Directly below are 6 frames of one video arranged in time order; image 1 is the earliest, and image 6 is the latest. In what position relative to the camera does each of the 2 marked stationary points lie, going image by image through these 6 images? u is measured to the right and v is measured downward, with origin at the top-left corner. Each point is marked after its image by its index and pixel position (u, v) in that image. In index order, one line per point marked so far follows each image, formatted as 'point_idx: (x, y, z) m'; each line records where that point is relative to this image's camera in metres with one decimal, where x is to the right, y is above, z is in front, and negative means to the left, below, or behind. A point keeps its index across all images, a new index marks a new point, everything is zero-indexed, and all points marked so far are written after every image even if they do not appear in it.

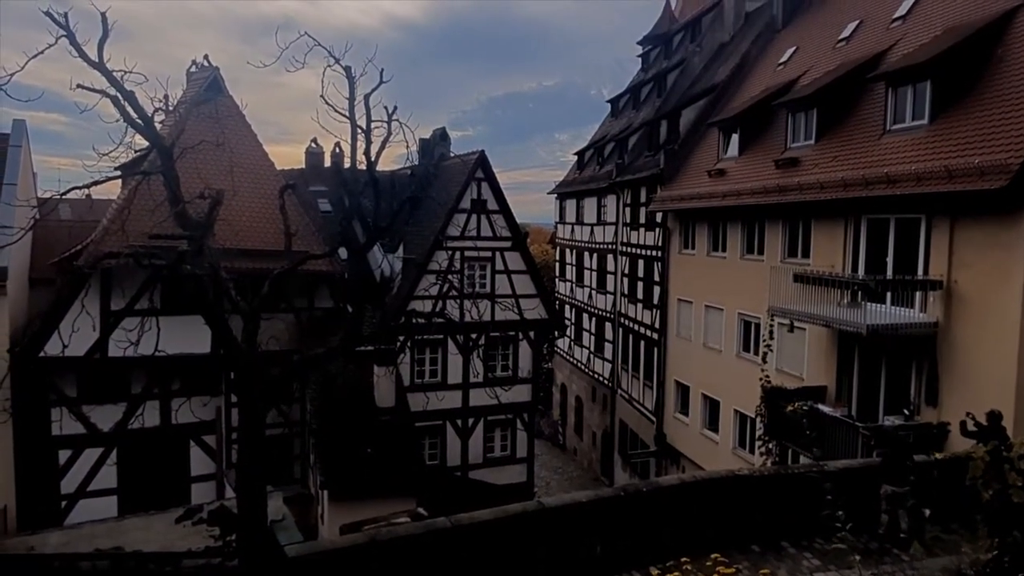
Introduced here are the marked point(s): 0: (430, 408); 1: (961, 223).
0: (-1.8, -2.6, +14.7) m
1: (+5.8, +0.9, +8.8) m
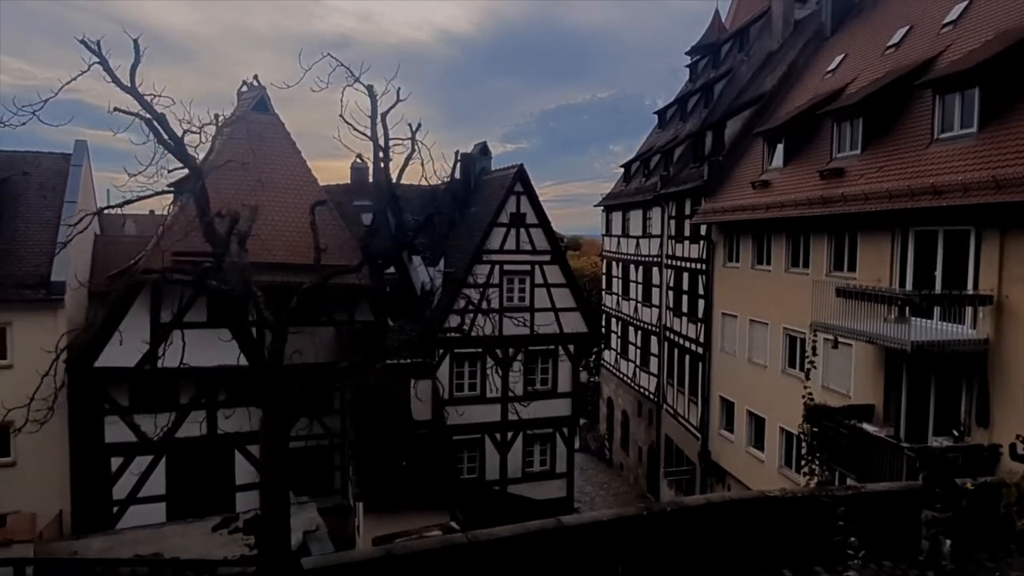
0: (-1.0, -2.9, +14.8) m
1: (+6.2, +0.7, +8.3) m
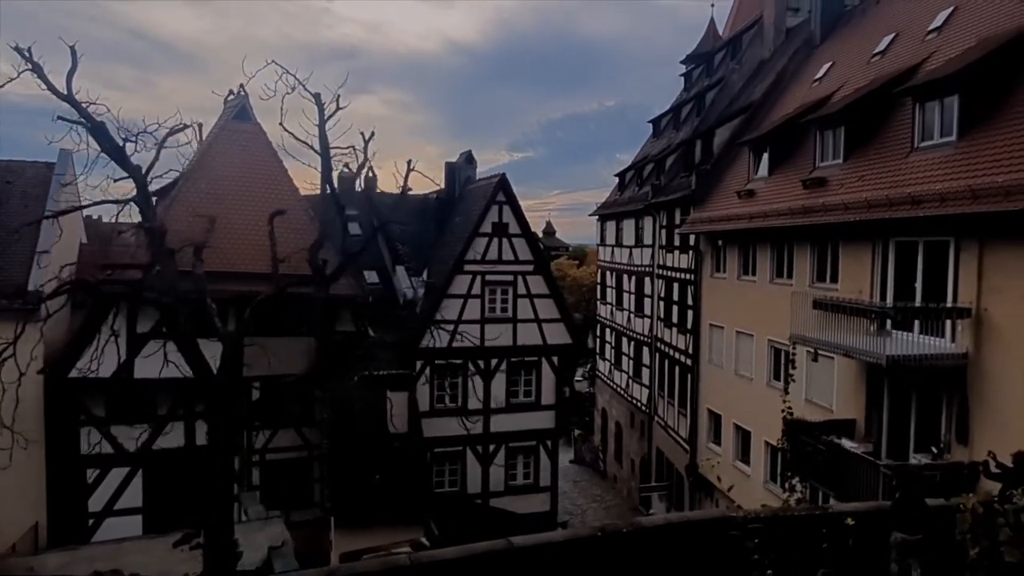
0: (-1.4, -3.2, +14.6) m
1: (+5.7, +0.5, +8.1) m
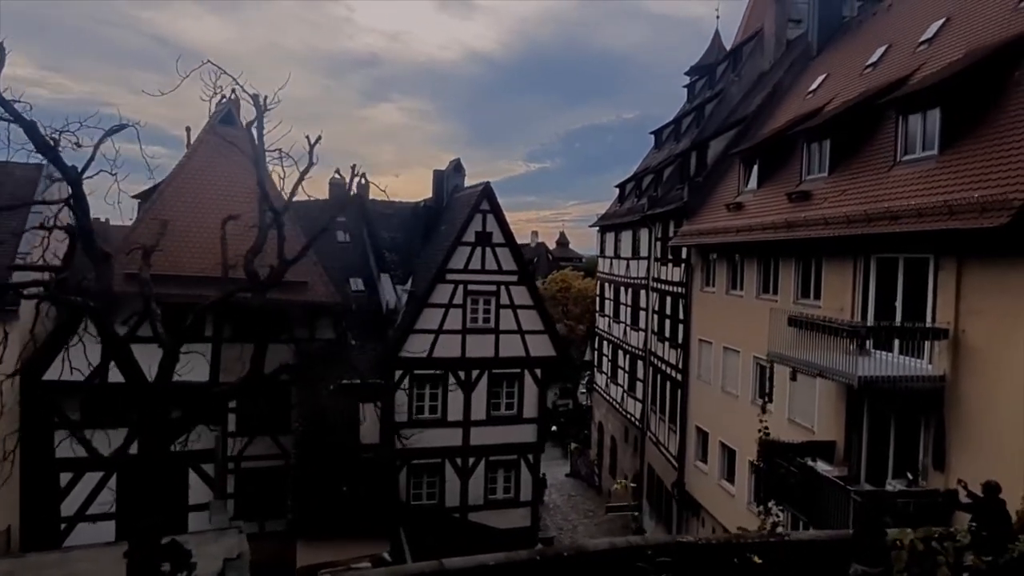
0: (-1.8, -3.4, +14.3) m
1: (+5.3, +0.3, +7.8) m
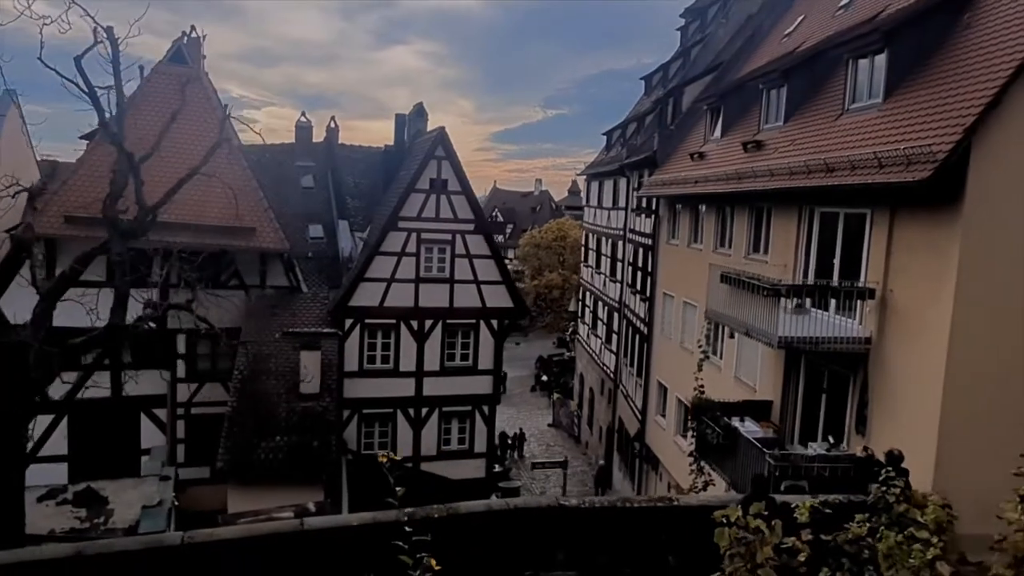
0: (-2.8, -2.3, +14.2) m
1: (+4.2, +0.7, +7.3) m
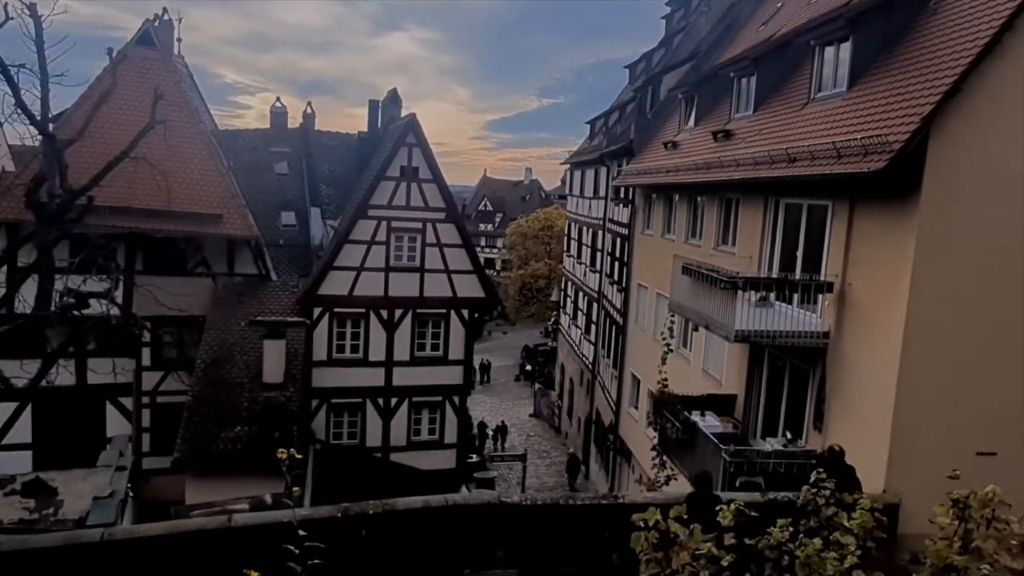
0: (-3.4, -2.0, +14.0) m
1: (+3.7, +0.8, +7.2) m
